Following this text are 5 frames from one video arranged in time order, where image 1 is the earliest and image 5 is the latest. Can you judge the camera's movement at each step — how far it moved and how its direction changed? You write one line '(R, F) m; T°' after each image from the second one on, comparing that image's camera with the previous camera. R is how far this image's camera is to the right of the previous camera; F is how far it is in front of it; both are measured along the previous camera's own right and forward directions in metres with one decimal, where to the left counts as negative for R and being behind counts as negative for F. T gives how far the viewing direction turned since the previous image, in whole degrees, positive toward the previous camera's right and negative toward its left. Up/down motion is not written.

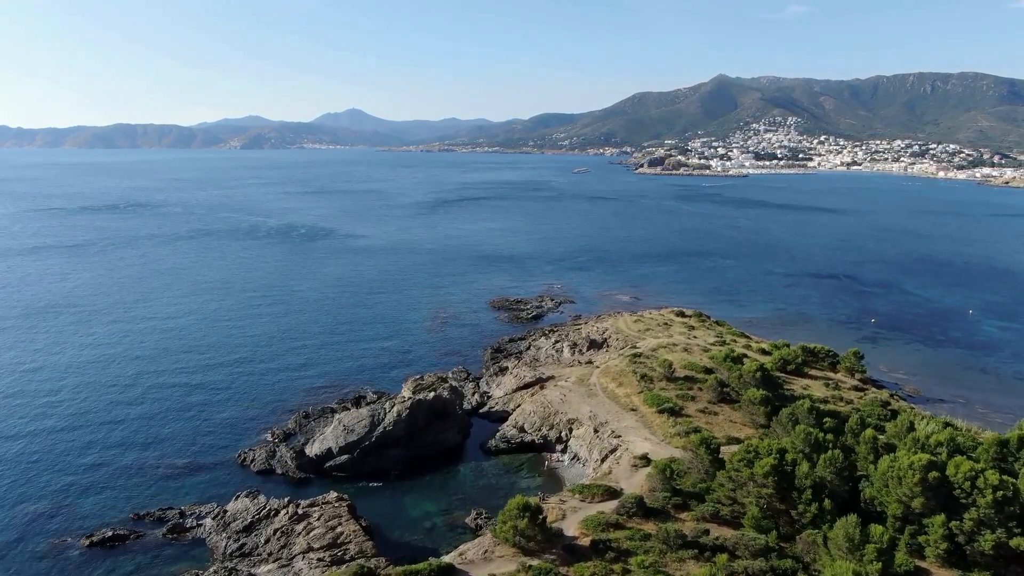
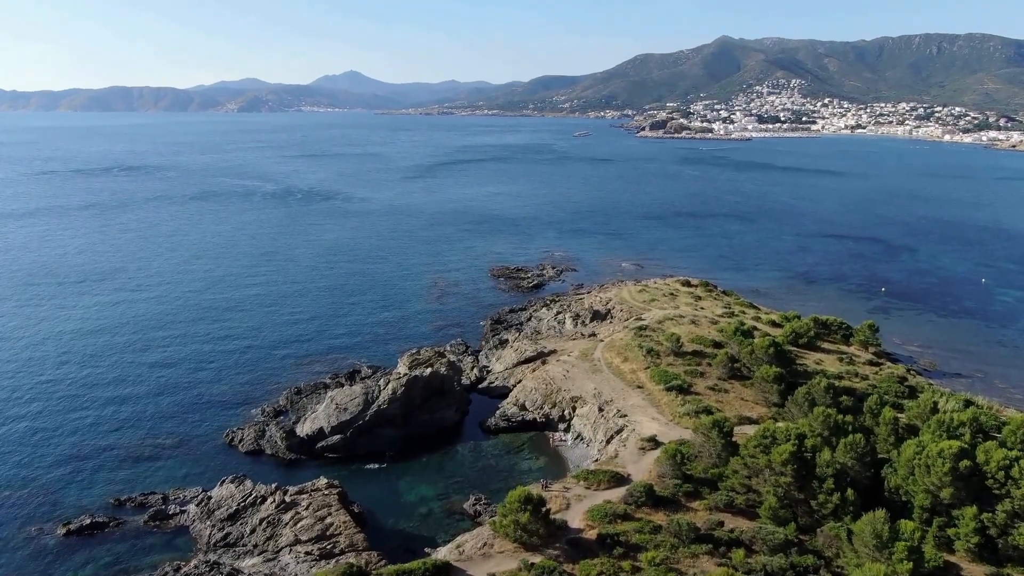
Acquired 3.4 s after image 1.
(0.0, +2.5) m; 0°
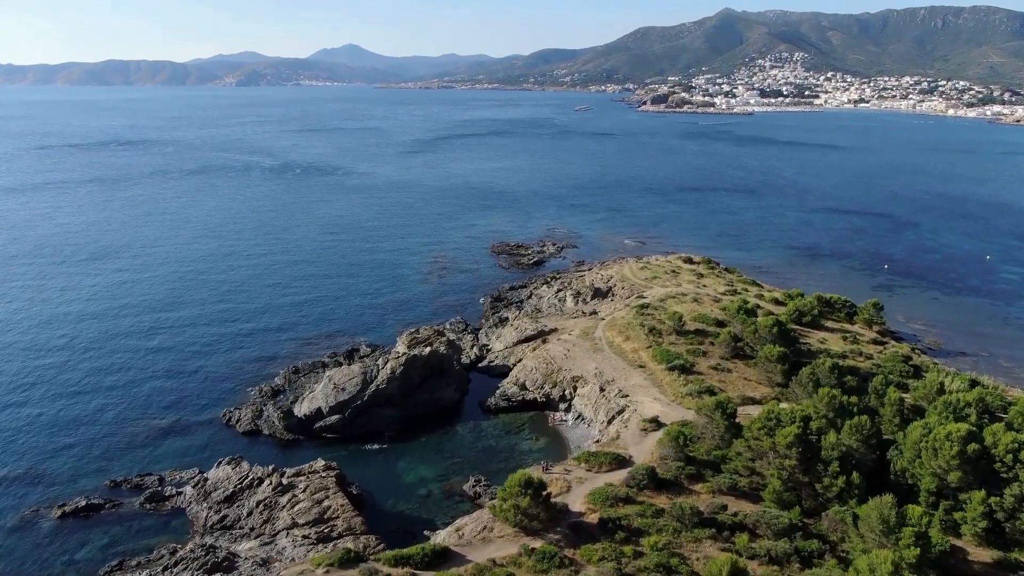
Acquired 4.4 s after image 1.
(0.0, +0.8) m; 0°
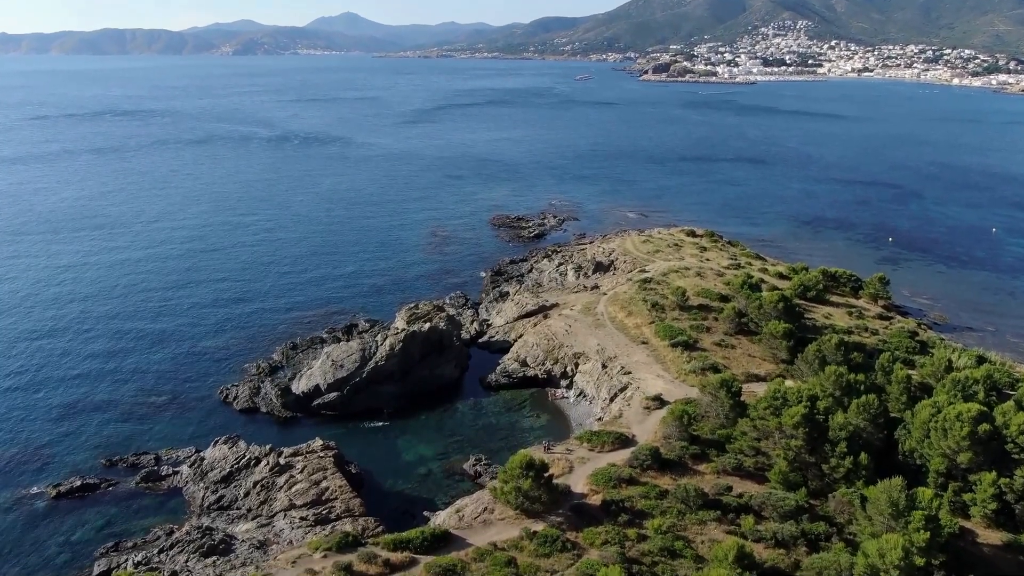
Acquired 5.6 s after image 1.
(-0.1, +0.9) m; 0°
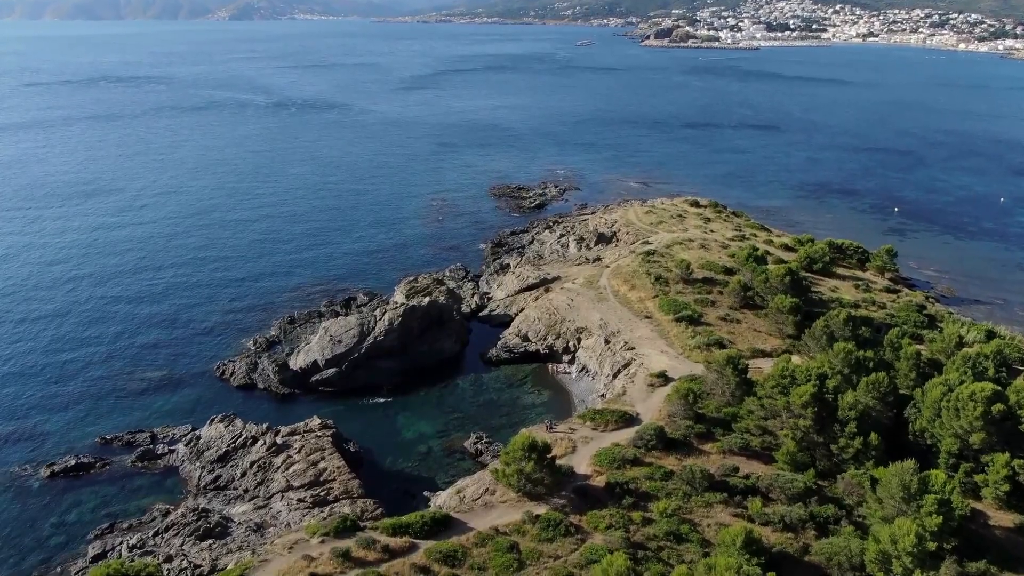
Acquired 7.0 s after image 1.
(-0.1, +1.0) m; 0°
